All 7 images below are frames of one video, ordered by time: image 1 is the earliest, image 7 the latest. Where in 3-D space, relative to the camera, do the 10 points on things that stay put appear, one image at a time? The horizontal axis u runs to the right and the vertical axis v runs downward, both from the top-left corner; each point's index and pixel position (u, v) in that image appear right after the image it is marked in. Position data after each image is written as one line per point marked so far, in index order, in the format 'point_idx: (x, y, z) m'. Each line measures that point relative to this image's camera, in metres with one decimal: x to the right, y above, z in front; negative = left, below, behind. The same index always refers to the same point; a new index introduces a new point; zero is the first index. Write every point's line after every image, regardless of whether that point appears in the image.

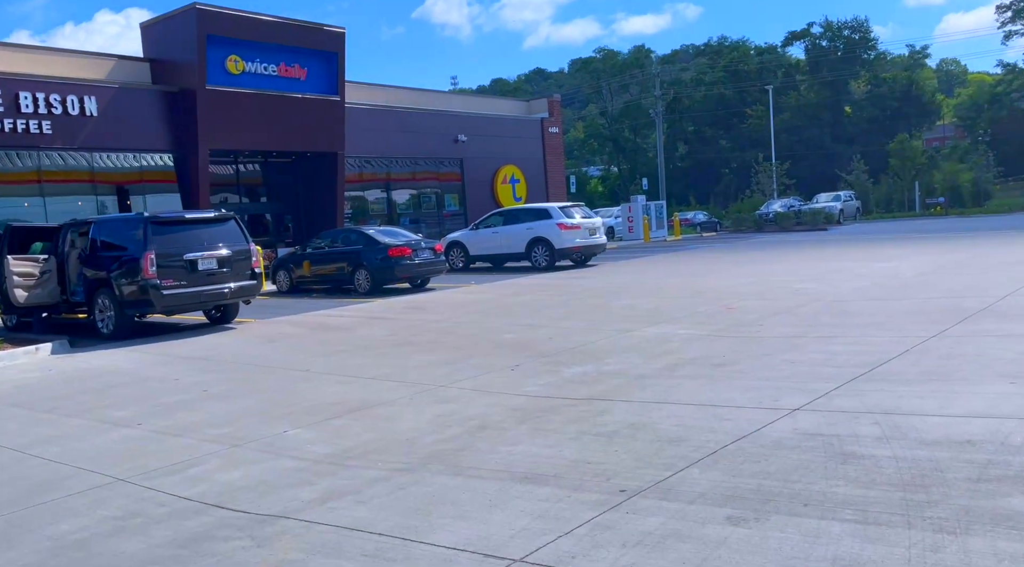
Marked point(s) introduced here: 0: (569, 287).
0: (+1.1, -0.1, +18.5) m
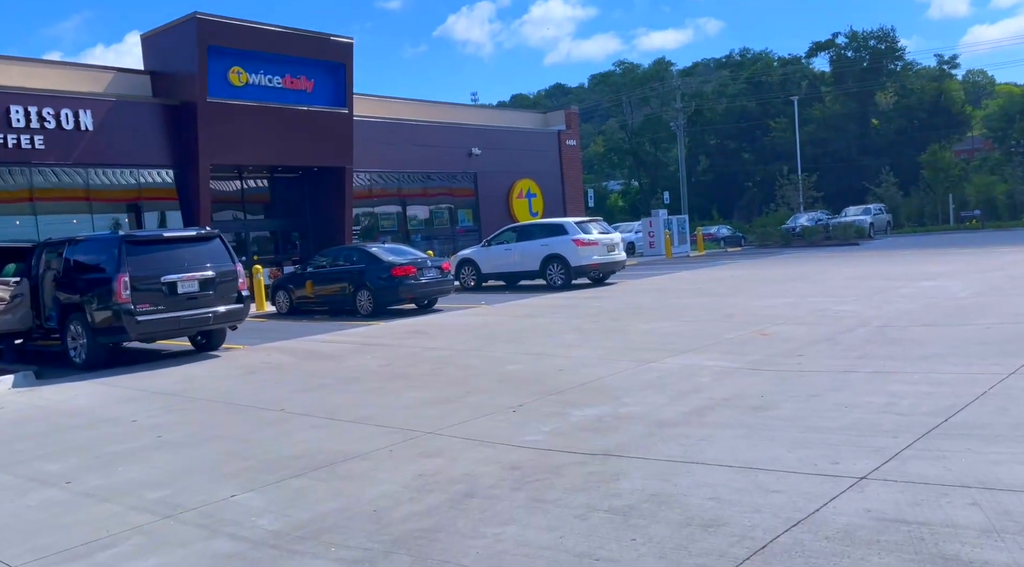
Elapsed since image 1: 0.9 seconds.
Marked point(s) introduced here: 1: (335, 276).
0: (+1.3, -0.4, +17.1) m
1: (-3.7, +0.2, +19.7) m
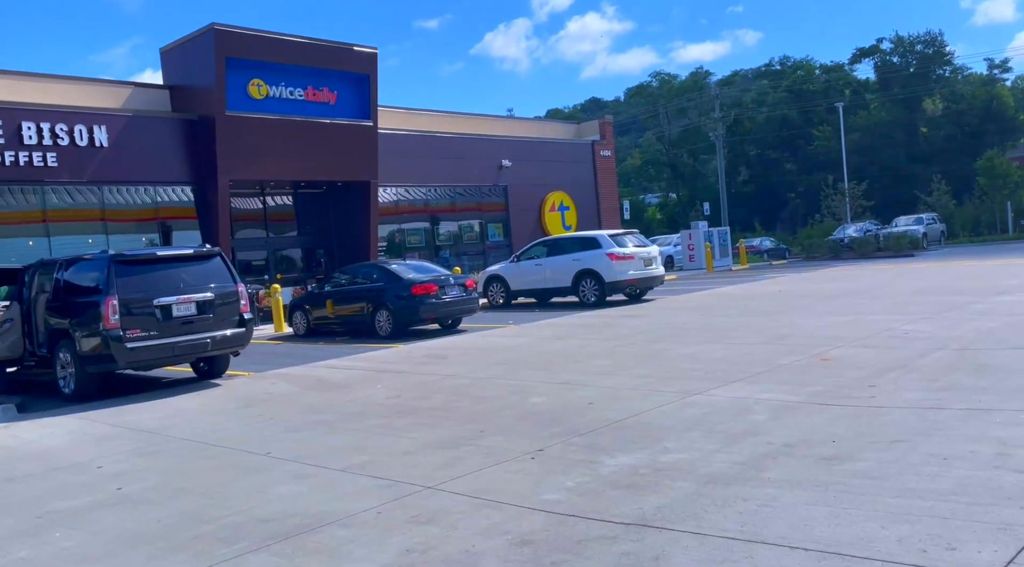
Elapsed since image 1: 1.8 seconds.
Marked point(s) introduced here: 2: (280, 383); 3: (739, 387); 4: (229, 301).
0: (+1.8, -0.7, +15.7) m
1: (-3.1, -0.2, +18.5) m
2: (-3.1, -1.3, +12.6) m
3: (+2.3, -1.0, +9.3) m
4: (-3.9, -0.3, +13.0) m
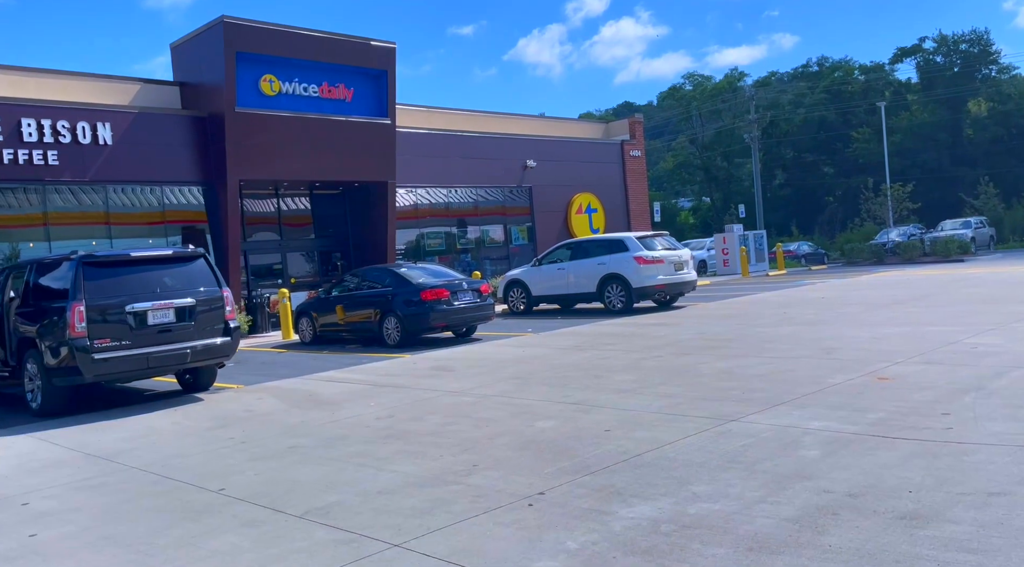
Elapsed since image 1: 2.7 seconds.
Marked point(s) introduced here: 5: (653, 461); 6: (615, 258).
0: (+2.0, -0.8, +14.3) m
1: (-2.8, -0.3, +17.3) m
2: (-3.0, -1.4, +11.4) m
3: (+2.3, -1.1, +7.9) m
4: (-3.8, -0.3, +11.8) m
5: (+1.0, -1.2, +6.6) m
6: (+2.1, +0.5, +19.3) m
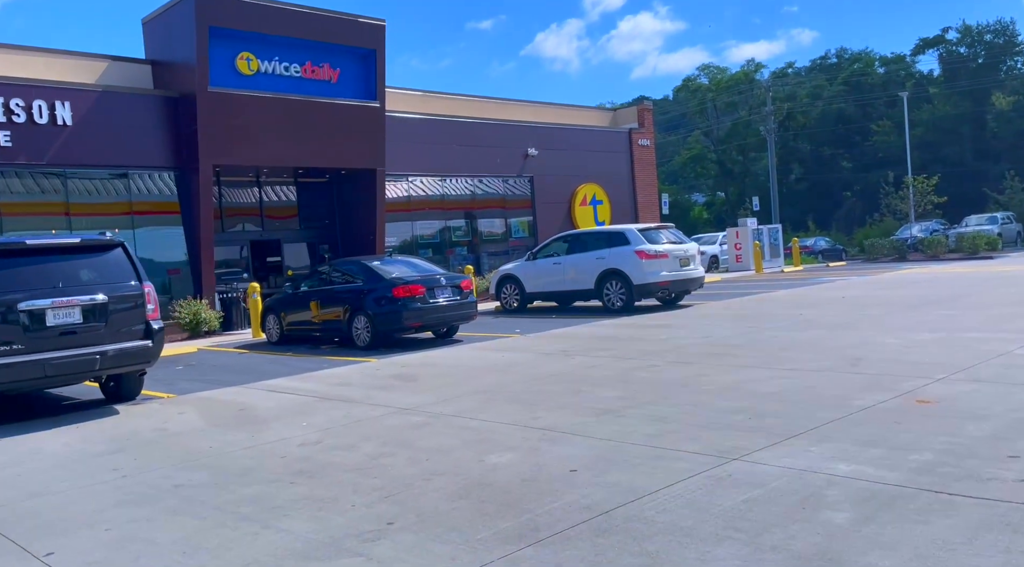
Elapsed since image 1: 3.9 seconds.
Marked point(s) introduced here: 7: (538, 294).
0: (+1.8, -0.8, +12.5) m
1: (-3.0, -0.2, +15.6) m
2: (-3.3, -1.3, +9.7) m
3: (+1.9, -1.1, +6.1) m
4: (-4.1, -0.2, +10.1) m
5: (+0.6, -1.2, +4.9) m
6: (+1.9, +0.6, +17.5) m
7: (+0.5, -0.2, +19.1) m
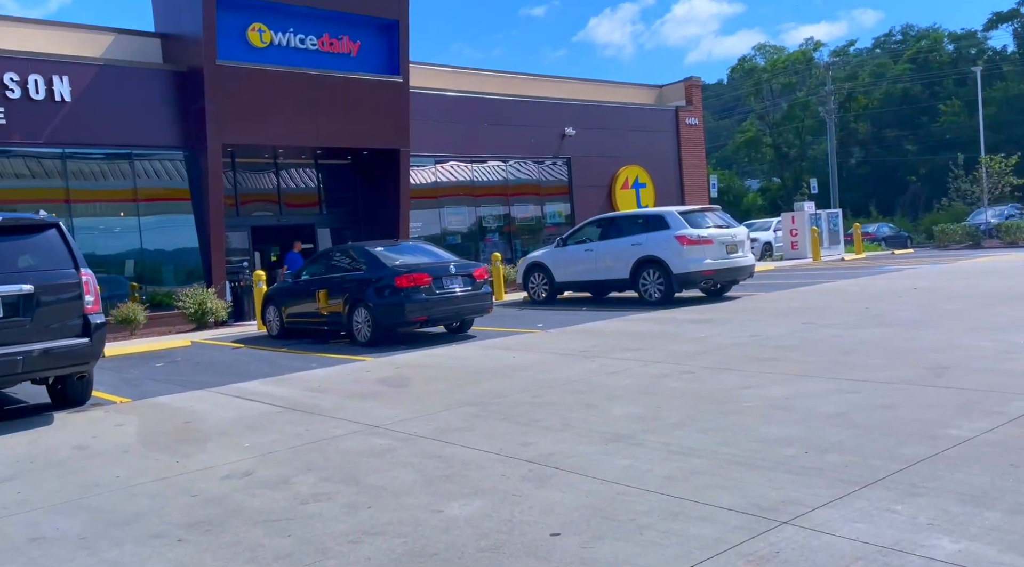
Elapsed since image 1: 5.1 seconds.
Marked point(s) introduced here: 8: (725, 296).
0: (+1.9, -0.7, +10.6) m
1: (-2.7, 0.0, +14.0) m
2: (-3.3, -1.2, +8.1) m
3: (+1.7, -1.0, +4.3) m
4: (-4.1, -0.1, +8.5) m
5: (+0.3, -1.2, +3.1) m
6: (+2.4, +0.8, +15.7) m
7: (+1.0, 0.0, +17.3) m
8: (+3.8, -0.2, +16.7) m
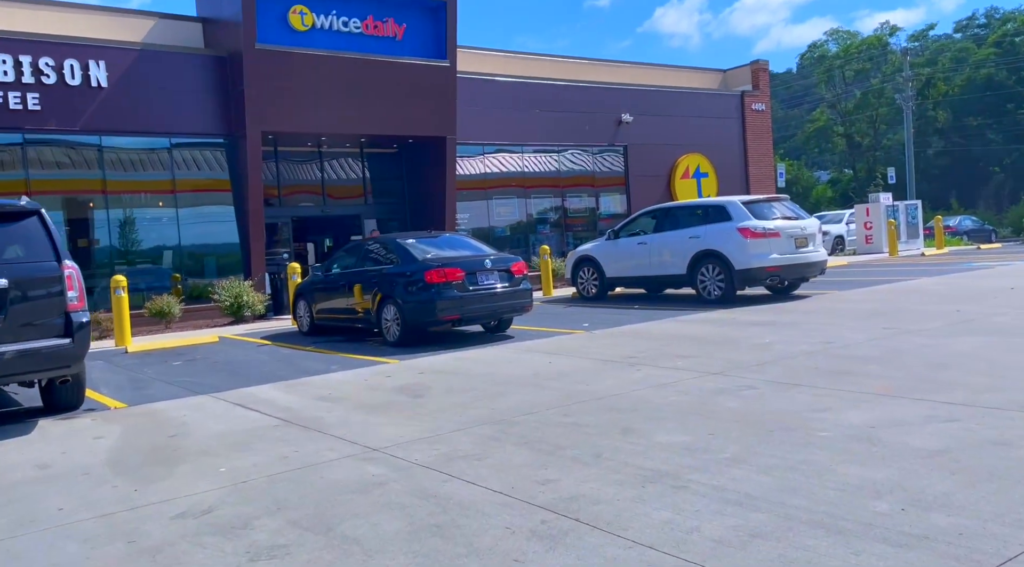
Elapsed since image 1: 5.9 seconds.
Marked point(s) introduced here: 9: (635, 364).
0: (+2.3, -0.6, +9.4) m
1: (-2.1, 0.0, +13.0) m
2: (-3.1, -1.2, +7.2) m
3: (+1.6, -1.1, +3.0) m
4: (-3.8, -0.1, +7.7) m
5: (+0.2, -1.2, +1.9) m
6: (+3.1, +0.8, +14.3) m
7: (+1.8, +0.1, +16.1) m
8: (+4.6, -0.2, +15.2) m
9: (+1.2, -0.8, +8.9) m
